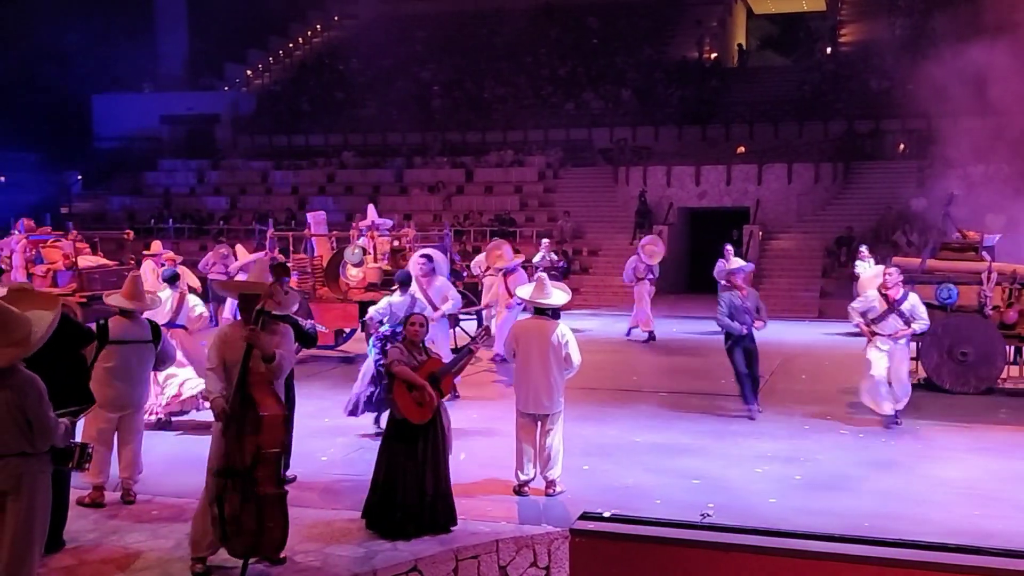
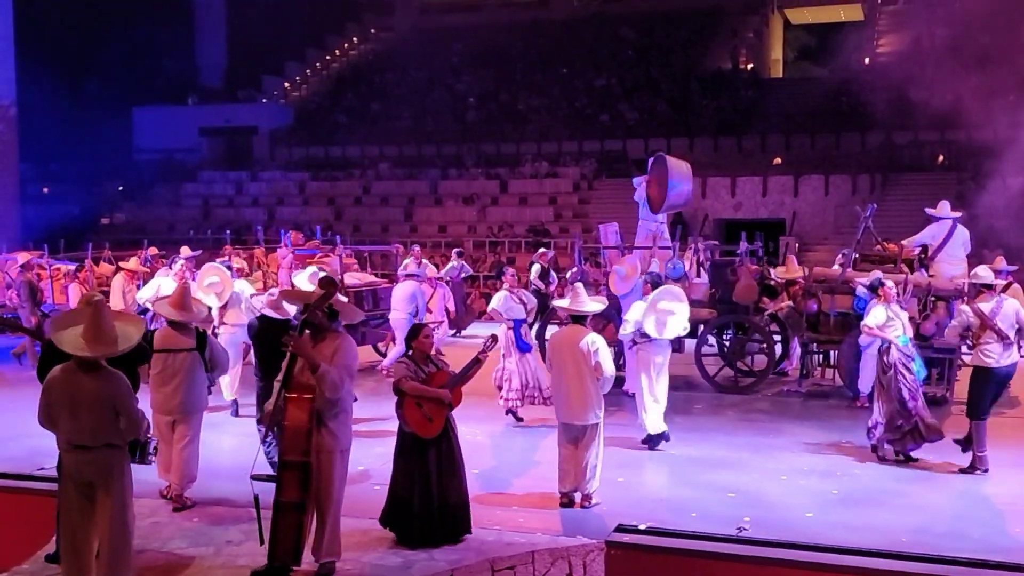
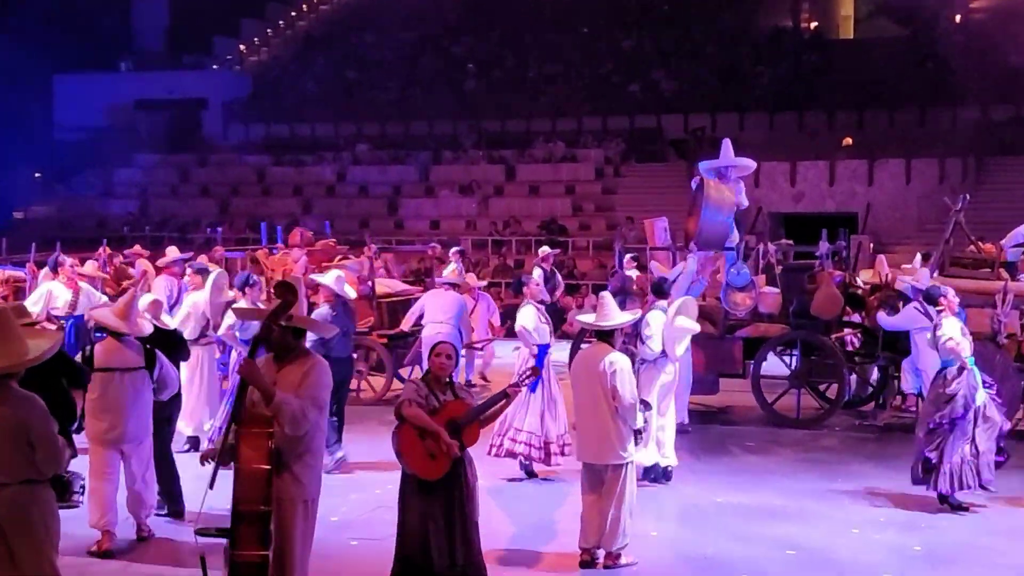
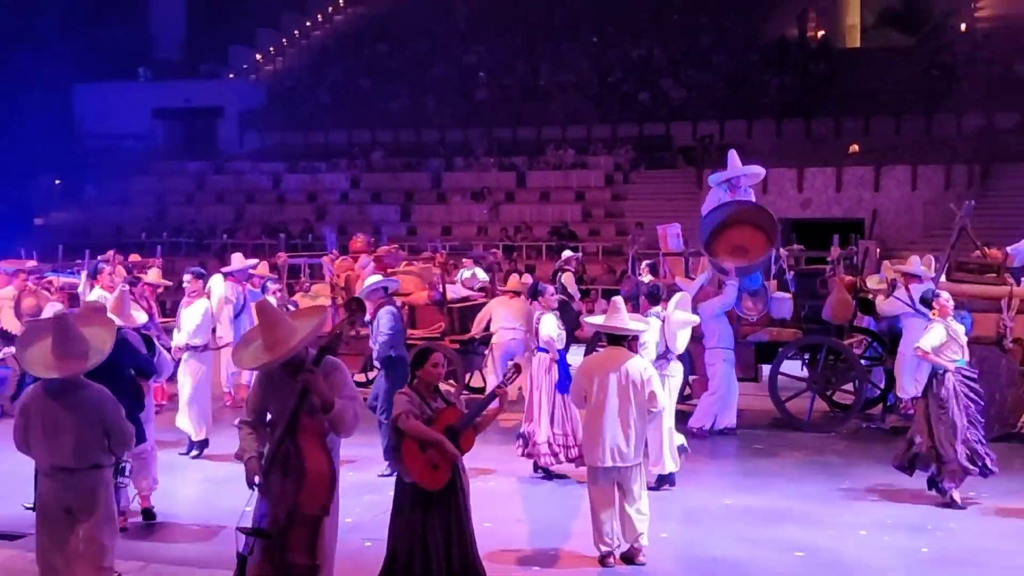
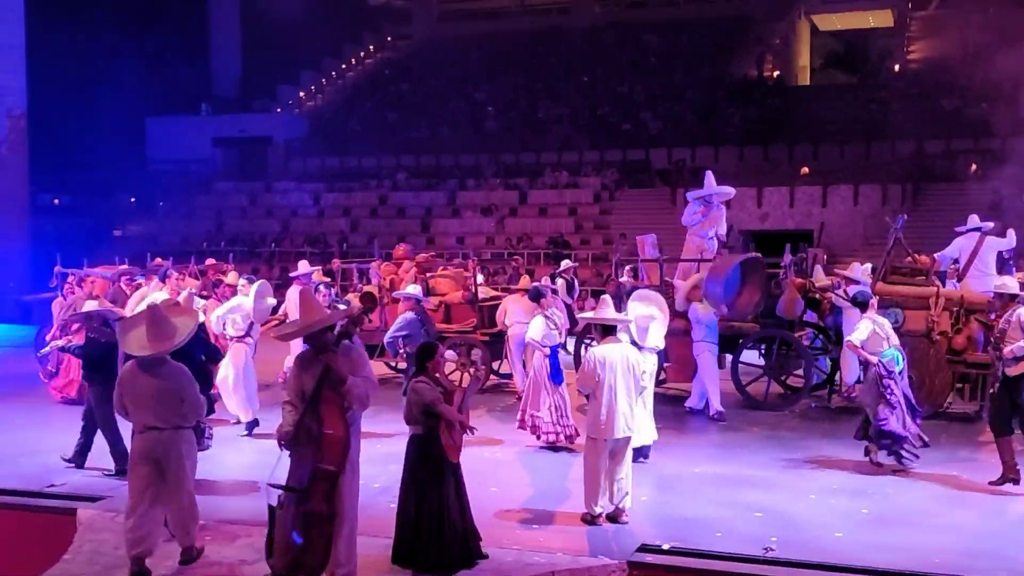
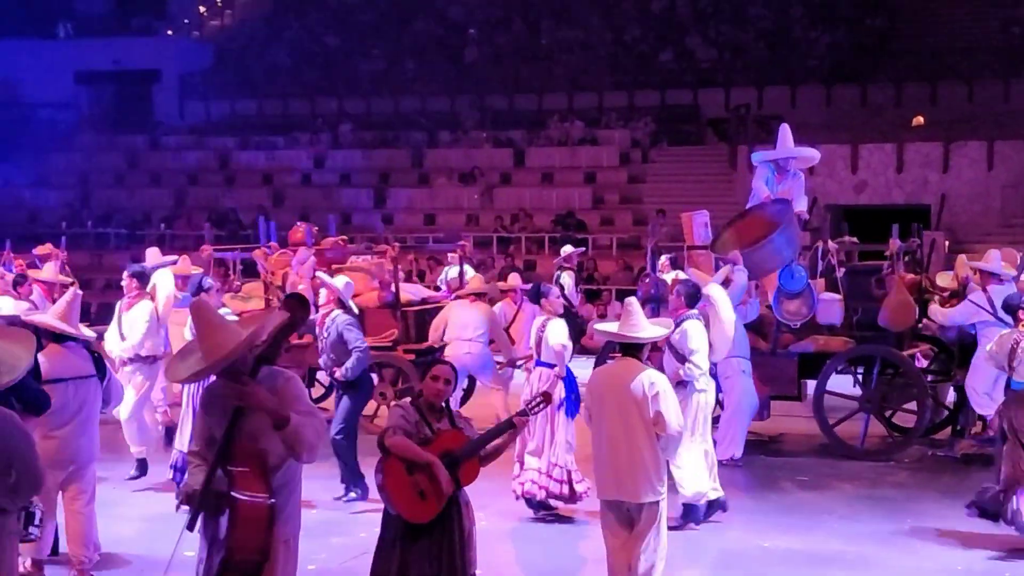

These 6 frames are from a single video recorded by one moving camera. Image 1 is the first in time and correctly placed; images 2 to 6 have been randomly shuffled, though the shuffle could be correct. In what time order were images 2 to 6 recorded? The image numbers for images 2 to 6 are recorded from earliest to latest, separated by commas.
2, 3, 6, 4, 5
